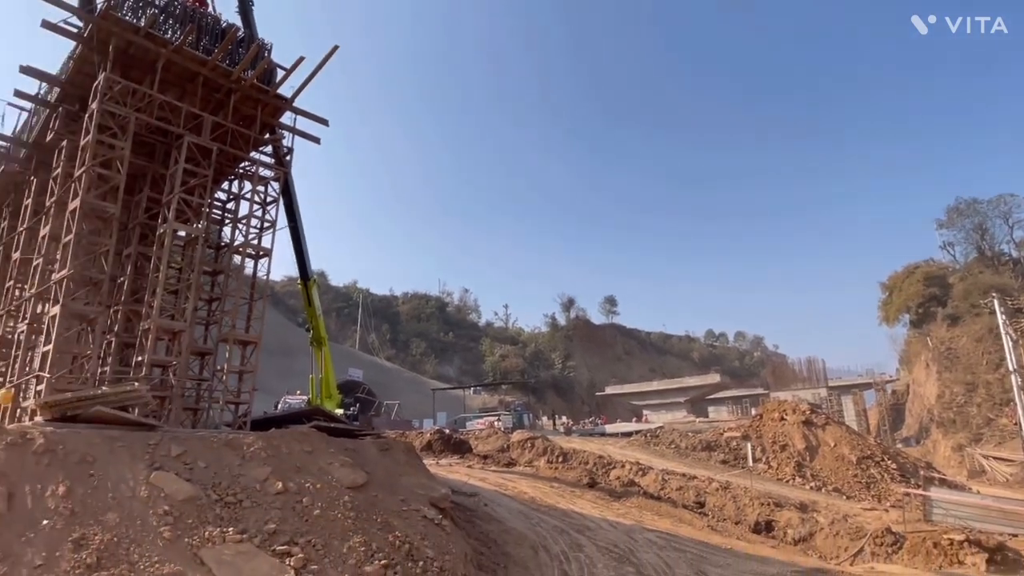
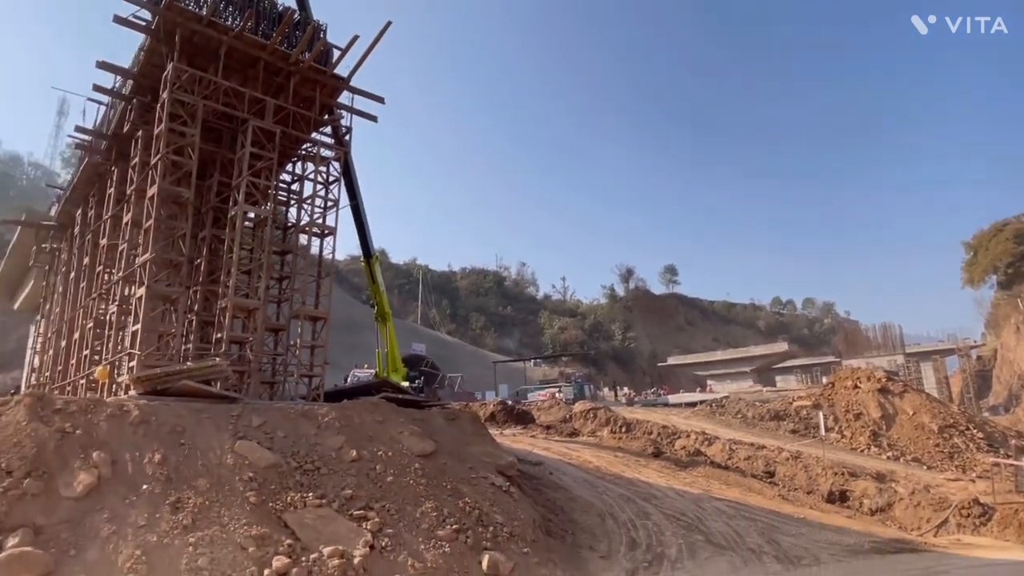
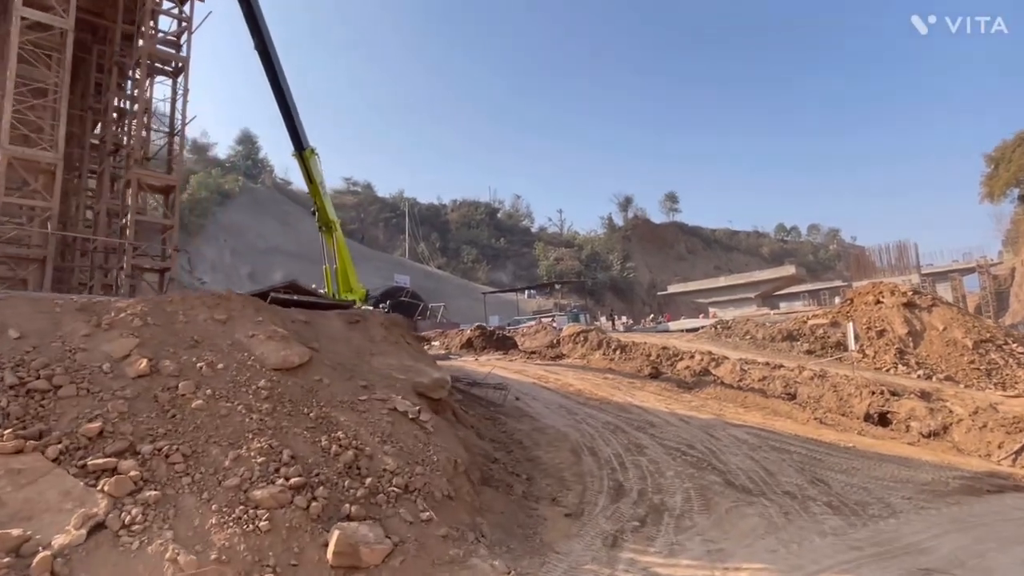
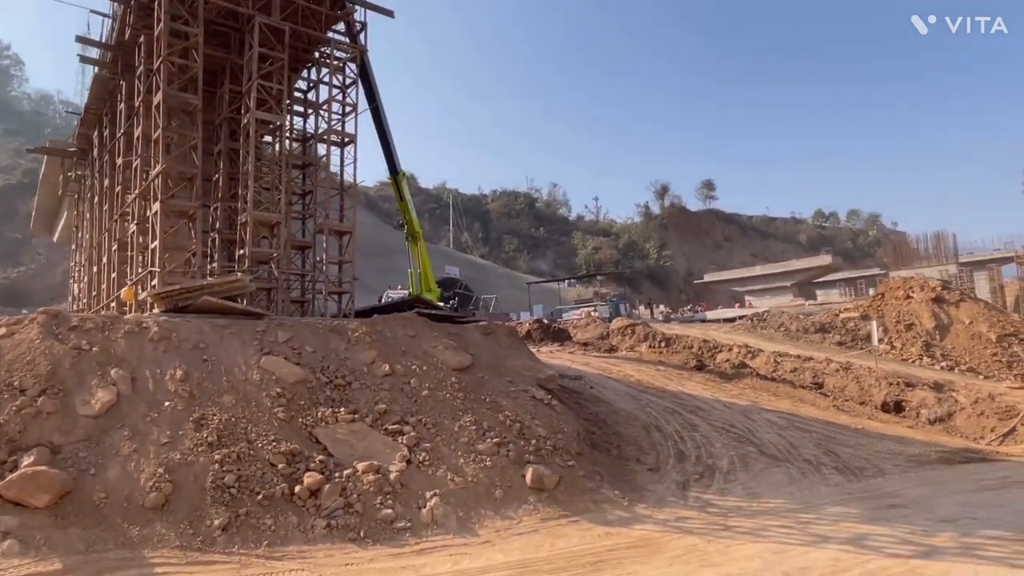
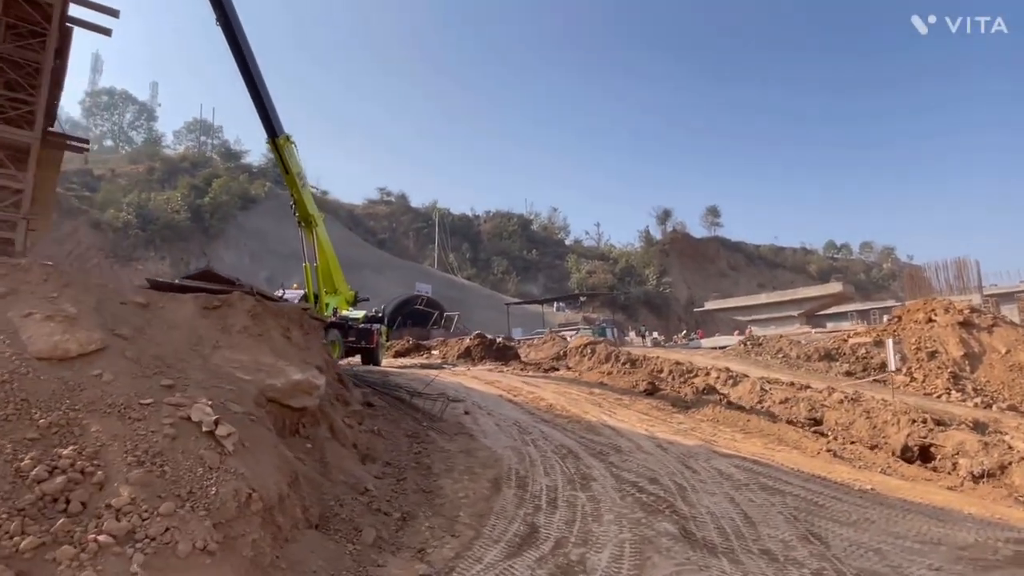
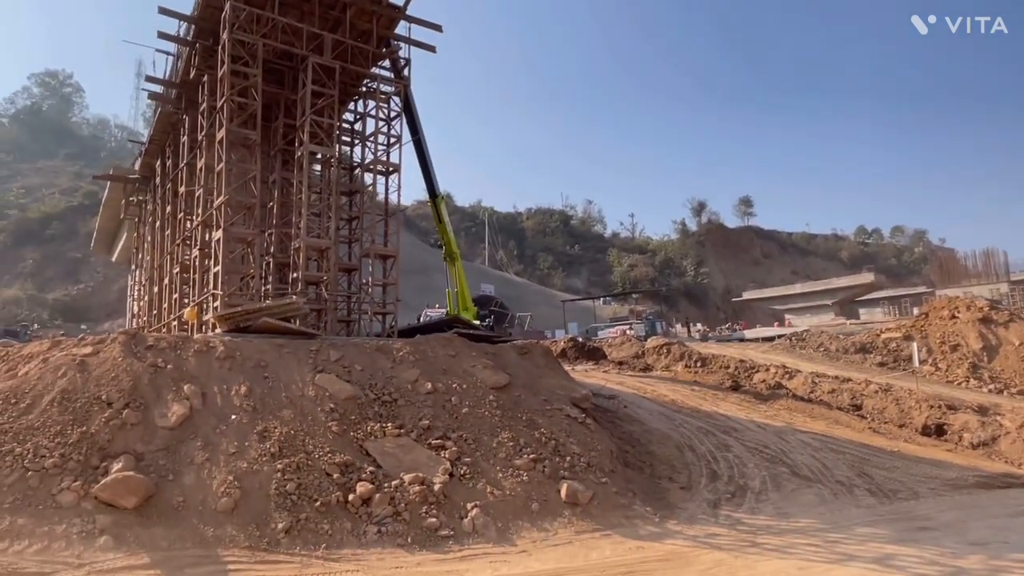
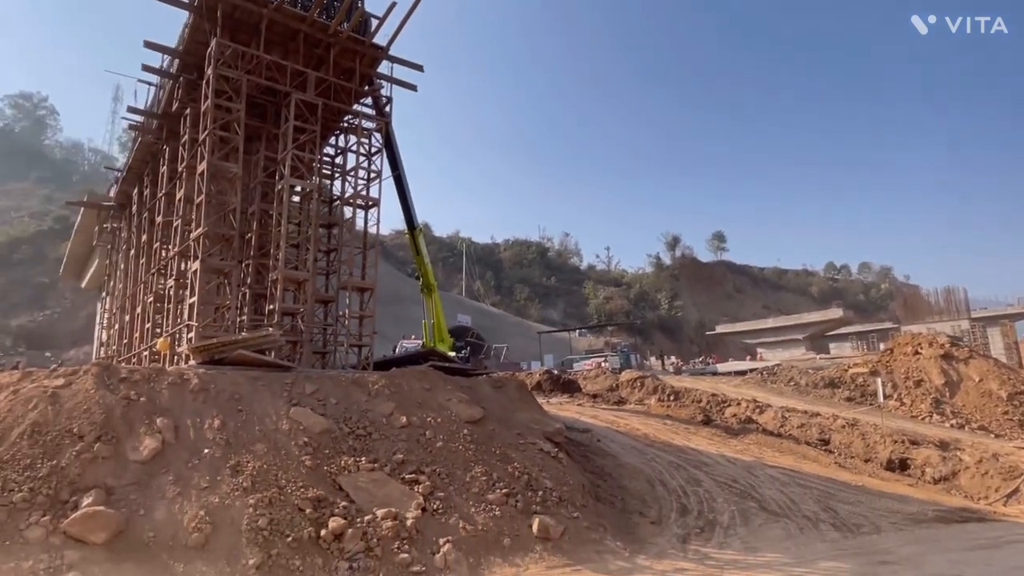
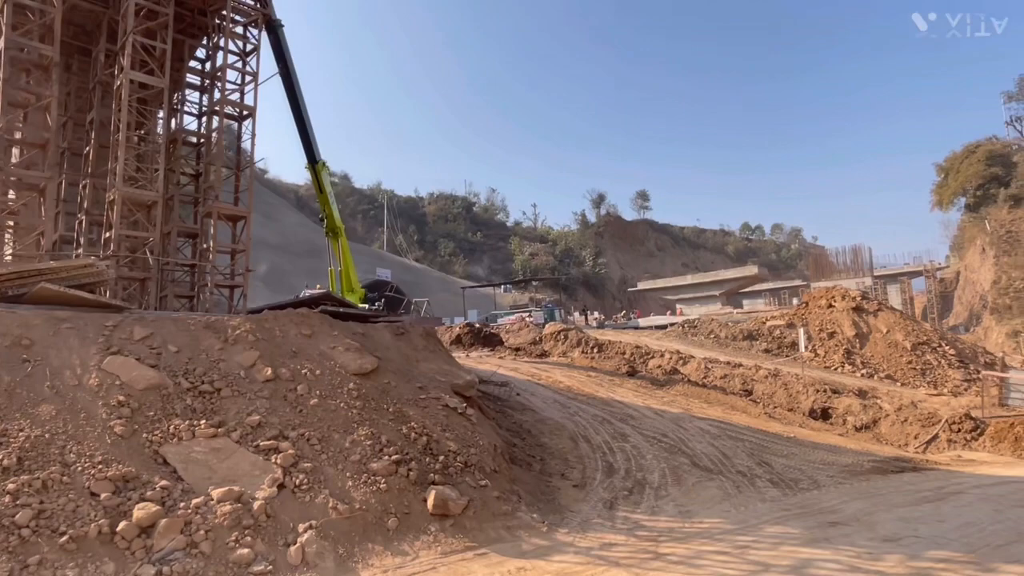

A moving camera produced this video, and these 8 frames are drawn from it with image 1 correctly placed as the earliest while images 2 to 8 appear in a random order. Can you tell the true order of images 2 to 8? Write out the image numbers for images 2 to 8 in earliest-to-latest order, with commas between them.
2, 7, 6, 4, 8, 3, 5
